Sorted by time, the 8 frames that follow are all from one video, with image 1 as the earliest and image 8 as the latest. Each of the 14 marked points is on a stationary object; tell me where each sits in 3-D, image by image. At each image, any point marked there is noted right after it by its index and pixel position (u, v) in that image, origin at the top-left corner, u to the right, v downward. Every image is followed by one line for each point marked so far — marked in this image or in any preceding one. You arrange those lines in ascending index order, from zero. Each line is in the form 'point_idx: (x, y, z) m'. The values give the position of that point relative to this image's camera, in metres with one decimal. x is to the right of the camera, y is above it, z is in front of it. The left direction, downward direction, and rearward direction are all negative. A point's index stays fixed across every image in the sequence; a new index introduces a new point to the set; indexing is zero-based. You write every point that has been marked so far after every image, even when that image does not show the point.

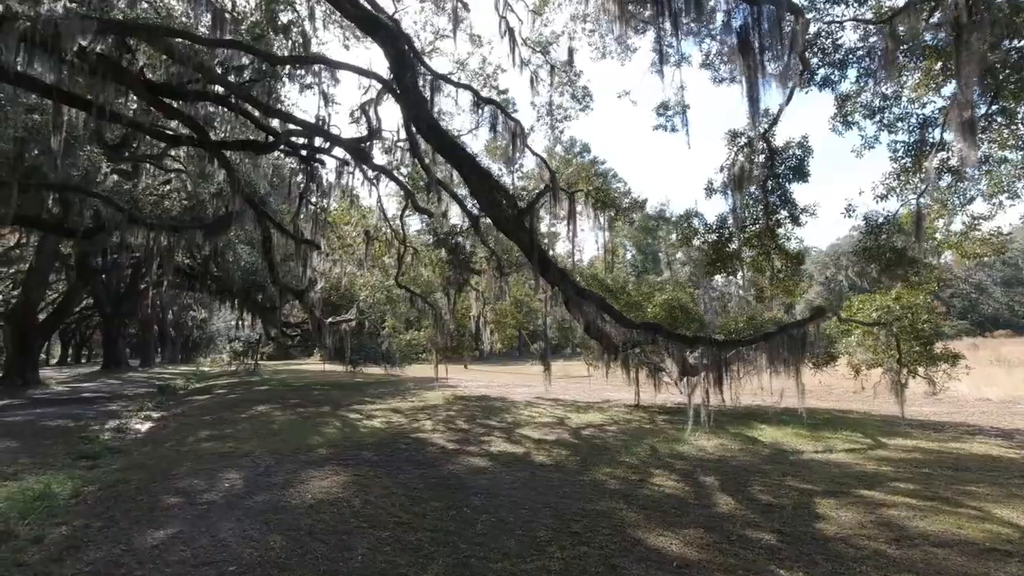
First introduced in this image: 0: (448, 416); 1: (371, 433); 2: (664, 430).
0: (-1.4, -2.9, +12.6) m
1: (-2.6, -2.7, +10.2) m
2: (+2.7, -2.5, +9.6) m
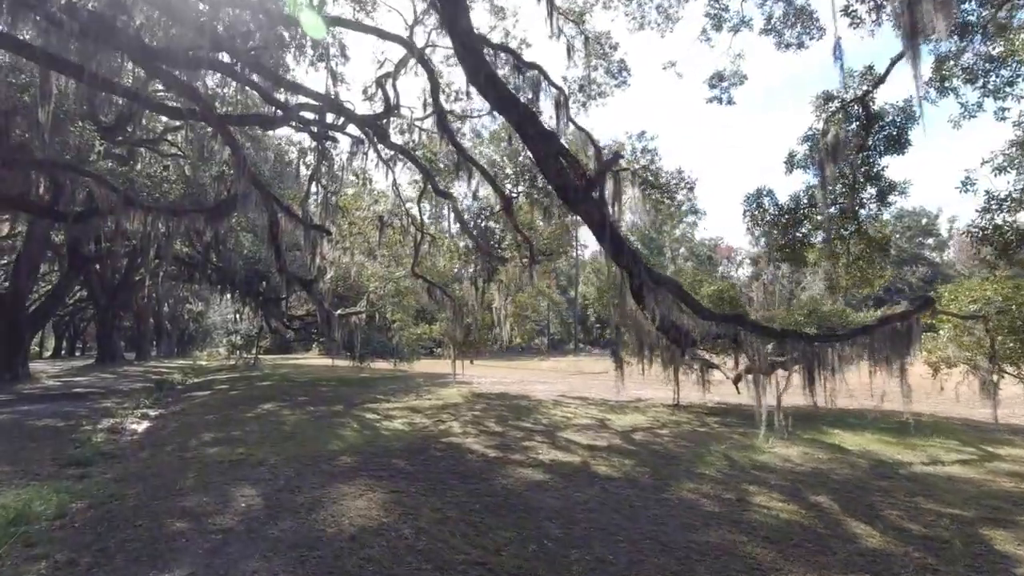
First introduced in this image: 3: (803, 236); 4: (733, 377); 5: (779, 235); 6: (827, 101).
0: (-0.8, -2.7, +11.6) m
1: (-1.9, -2.5, +9.2) m
2: (+3.4, -2.3, +8.6) m
3: (+4.5, +0.8, +8.6) m
4: (+4.1, -1.7, +10.2) m
5: (+4.2, +0.8, +8.7) m
6: (+4.0, +2.4, +7.1) m
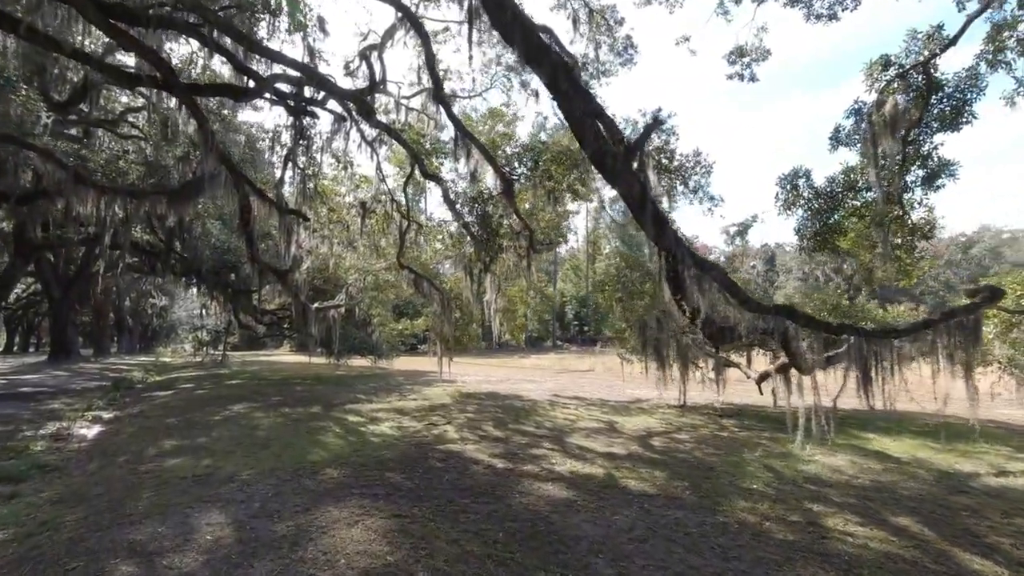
0: (-0.8, -2.5, +10.6) m
1: (-1.8, -2.3, +8.1) m
2: (+3.5, -2.2, +7.8) m
3: (+4.6, +0.9, +7.8) m
4: (+4.1, -1.5, +9.5) m
5: (+4.3, +0.9, +8.0) m
6: (+4.2, +2.5, +6.3) m
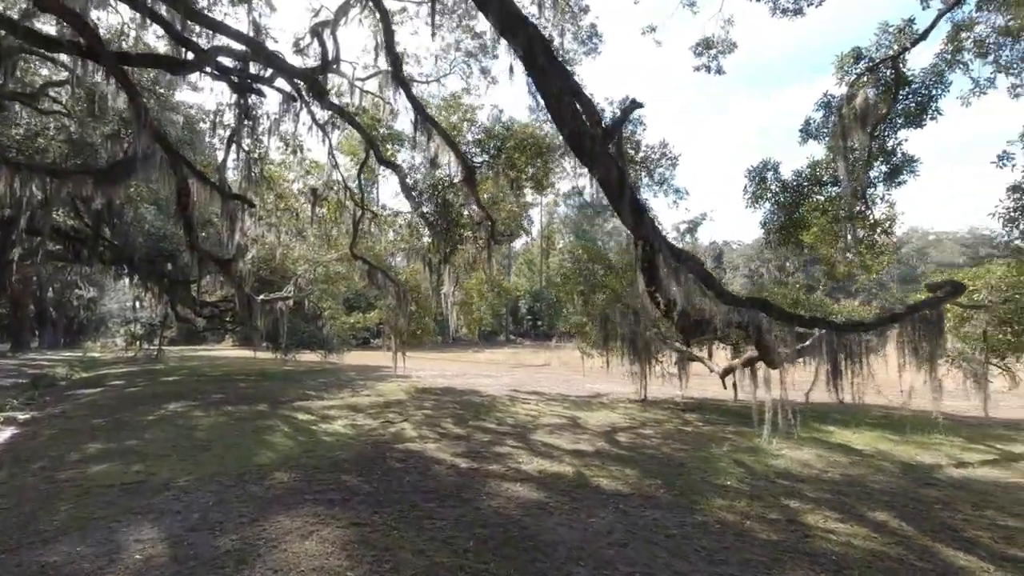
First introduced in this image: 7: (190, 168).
0: (-1.6, -2.3, +10.2) m
1: (-2.3, -2.2, +7.6) m
2: (+2.9, -2.1, +7.8) m
3: (+4.1, +1.0, +7.8) m
4: (+3.5, -1.4, +9.5) m
5: (+3.8, +1.0, +8.0) m
6: (+3.9, +2.6, +6.3) m
7: (-7.0, +2.6, +11.9) m
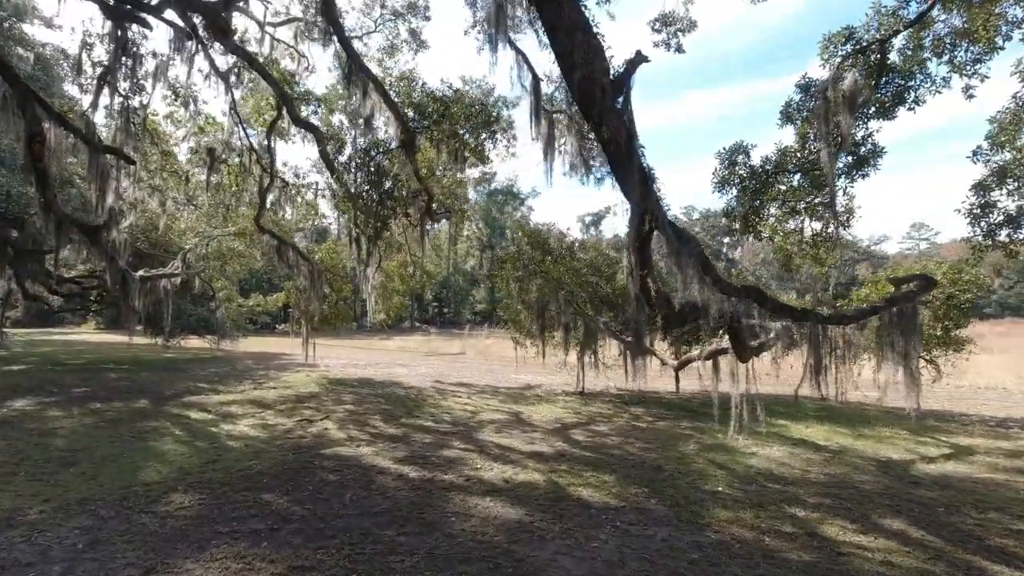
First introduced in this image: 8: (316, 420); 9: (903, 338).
0: (-2.6, -2.0, +9.0) m
1: (-2.9, -1.9, +6.3) m
2: (+2.2, -1.9, +7.4) m
3: (+3.5, +1.1, +7.6) m
4: (+2.5, -1.2, +9.1) m
5: (+3.2, +1.2, +7.7) m
6: (+3.6, +2.7, +6.0) m
7: (-8.1, +3.1, +9.6) m
8: (-2.9, -2.0, +8.2) m
9: (+4.2, -0.5, +5.9) m
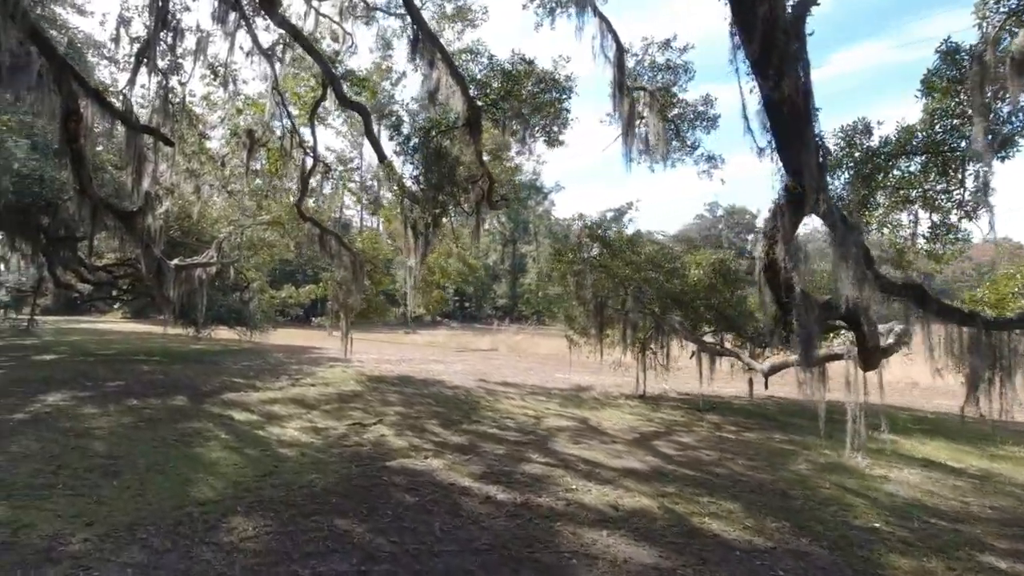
0: (-1.6, -1.9, +8.3) m
1: (-2.0, -1.8, +5.6) m
2: (+3.2, -1.9, +6.5) m
3: (+4.5, +1.1, +6.7) m
4: (+3.5, -1.2, +8.3) m
5: (+4.2, +1.2, +6.8) m
6: (+4.6, +2.7, +5.1) m
7: (-7.0, +3.3, +9.0) m
8: (-2.0, -1.9, +7.5) m
9: (+5.1, -0.5, +5.0) m
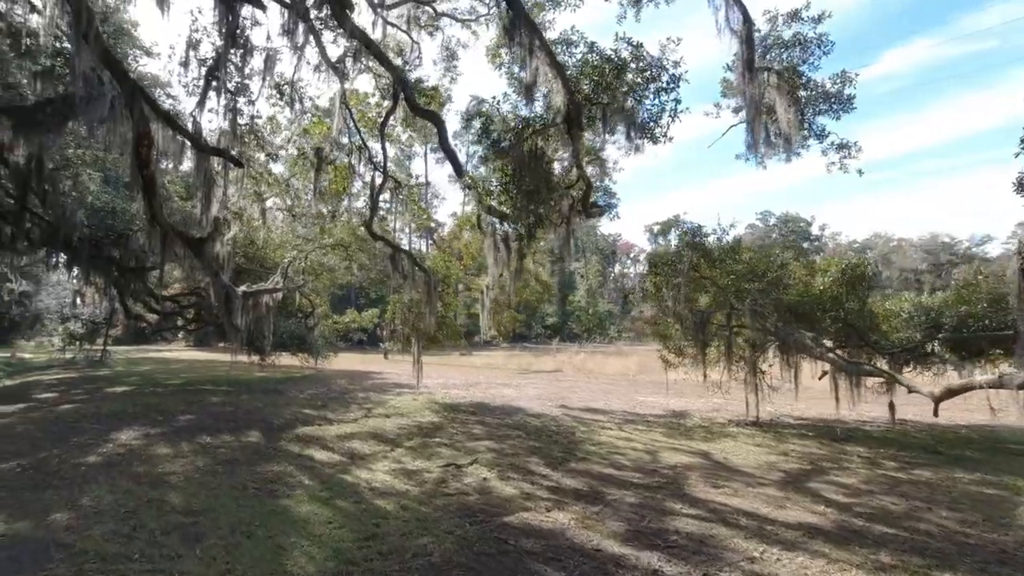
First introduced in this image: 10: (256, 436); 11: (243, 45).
0: (-0.2, -2.2, +7.3) m
1: (-0.8, -1.9, +4.7) m
2: (+4.5, -1.9, +5.2) m
3: (+5.6, +1.1, +5.4) m
4: (+4.9, -1.3, +7.0) m
5: (+5.4, +1.2, +5.5) m
6: (+5.6, +2.7, +3.8) m
7: (-5.7, +2.8, +8.7) m
8: (-0.6, -2.1, +6.6) m
9: (+6.2, -0.5, +3.6) m
10: (-3.8, -2.2, +8.1) m
11: (-4.6, +4.1, +9.4) m
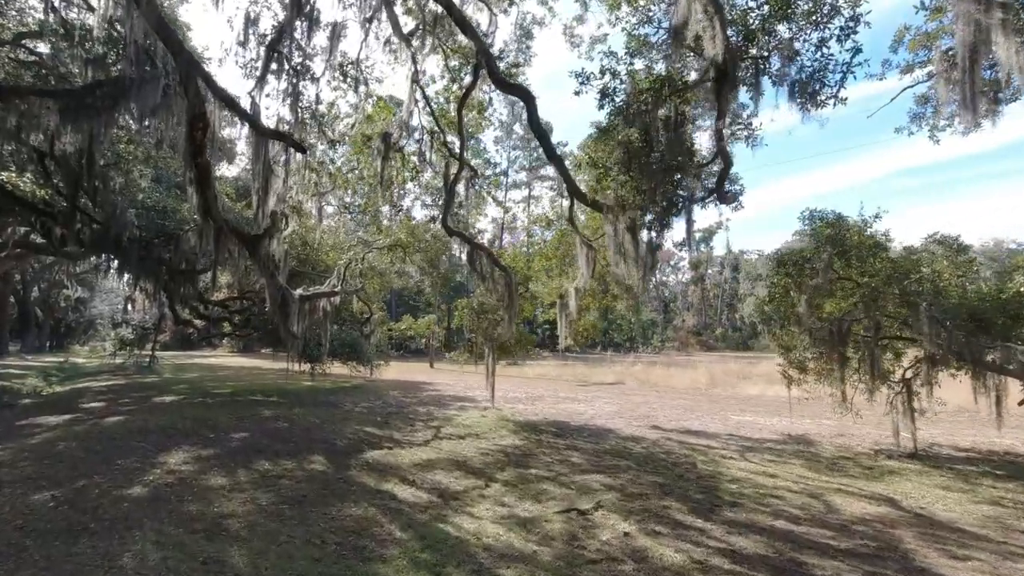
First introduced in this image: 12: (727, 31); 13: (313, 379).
0: (+1.1, -2.2, +5.9) m
1: (+0.4, -1.9, +3.4) m
2: (+5.7, -1.9, +3.5) m
3: (+6.9, +1.1, +3.7) m
4: (+6.2, -1.3, +5.3) m
5: (+6.6, +1.2, +3.8) m
6: (+6.7, +2.8, +2.1) m
7: (-4.2, +2.8, +7.7) m
8: (+0.7, -2.1, +5.3) m
9: (+7.3, -0.4, +1.8) m
10: (-2.4, -2.2, +6.9) m
11: (-3.1, +4.1, +8.3) m
12: (+1.9, +2.4, +5.1) m
13: (-6.0, -2.8, +16.8) m
